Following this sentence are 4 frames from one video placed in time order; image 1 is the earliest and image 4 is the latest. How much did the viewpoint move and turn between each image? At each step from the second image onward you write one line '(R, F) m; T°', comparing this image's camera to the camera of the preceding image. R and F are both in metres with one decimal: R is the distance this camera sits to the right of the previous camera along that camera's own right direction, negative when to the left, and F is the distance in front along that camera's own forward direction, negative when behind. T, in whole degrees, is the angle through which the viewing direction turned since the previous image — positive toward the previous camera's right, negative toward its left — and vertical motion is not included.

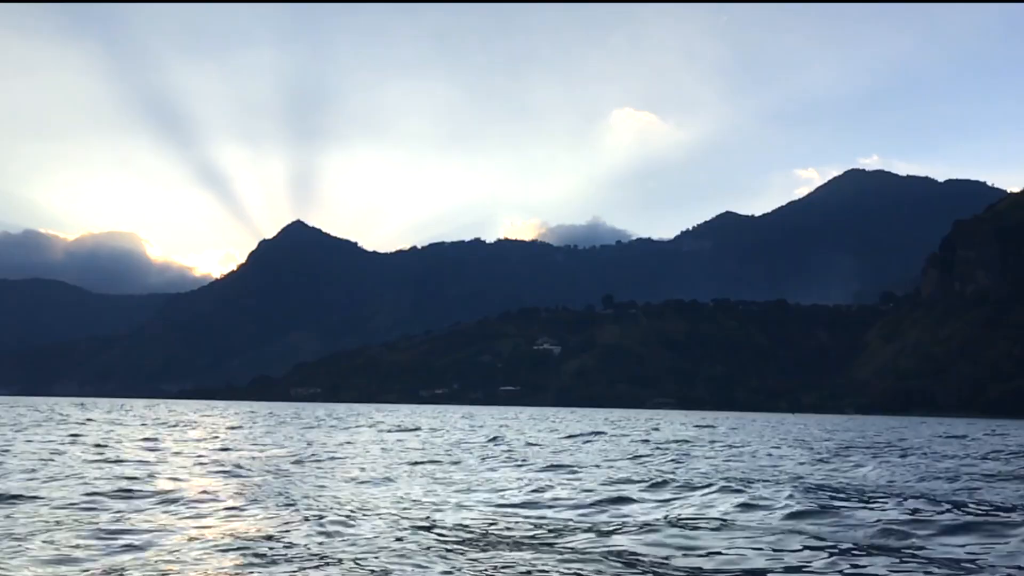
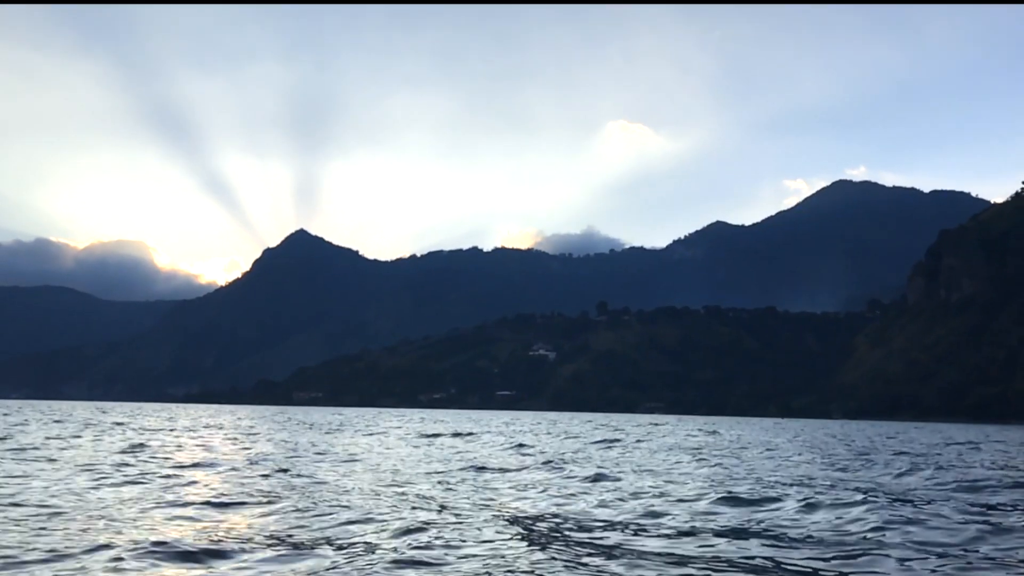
(-3.7, -6.7) m; +1°
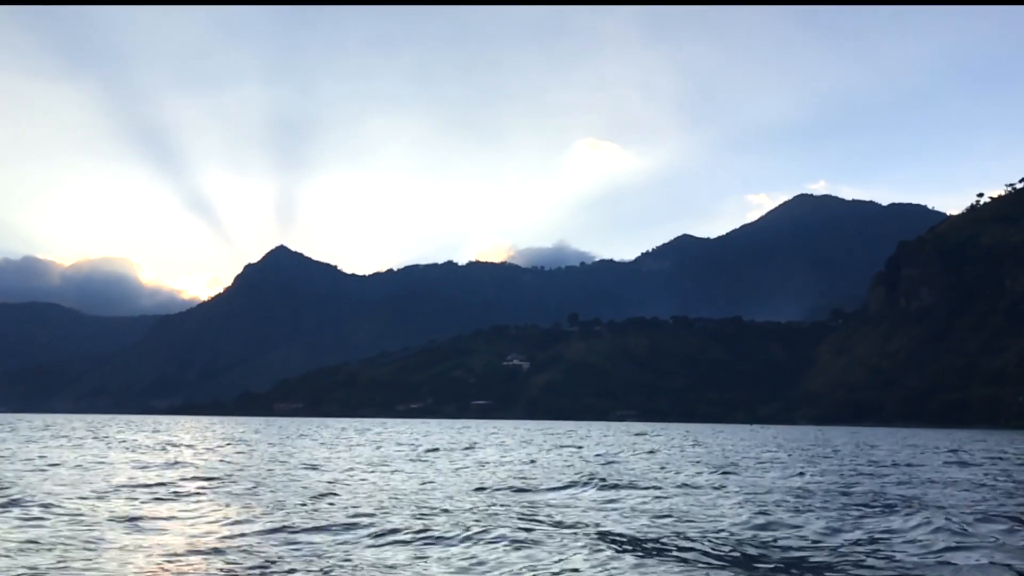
(+3.6, -11.8) m; +1°
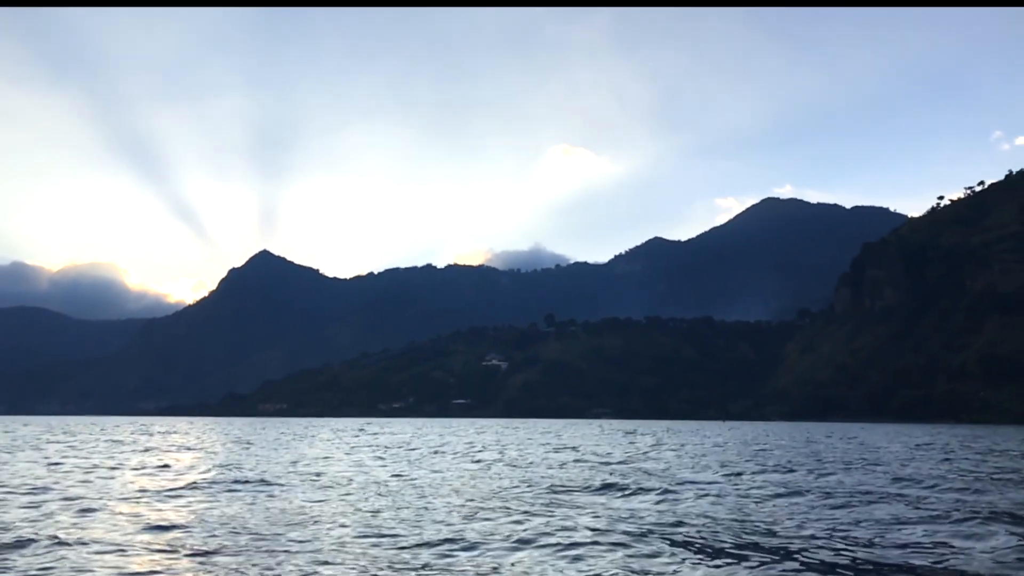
(-3.0, -8.8) m; +2°
